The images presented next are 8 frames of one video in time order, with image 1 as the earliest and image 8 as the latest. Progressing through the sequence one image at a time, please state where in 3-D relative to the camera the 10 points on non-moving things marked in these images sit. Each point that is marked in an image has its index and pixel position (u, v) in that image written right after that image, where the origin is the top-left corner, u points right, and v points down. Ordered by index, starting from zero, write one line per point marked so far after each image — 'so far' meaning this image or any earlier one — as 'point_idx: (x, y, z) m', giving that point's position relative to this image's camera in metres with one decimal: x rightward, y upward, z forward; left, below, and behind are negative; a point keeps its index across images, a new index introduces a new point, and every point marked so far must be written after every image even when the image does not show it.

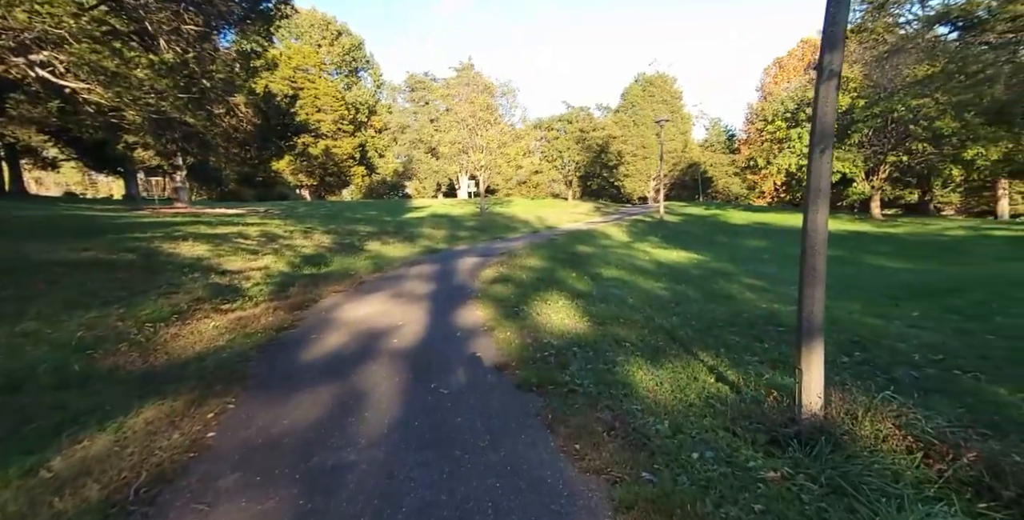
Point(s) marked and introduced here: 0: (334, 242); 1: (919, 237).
0: (-5.8, +0.5, +15.2) m
1: (+14.9, +0.7, +16.9) m
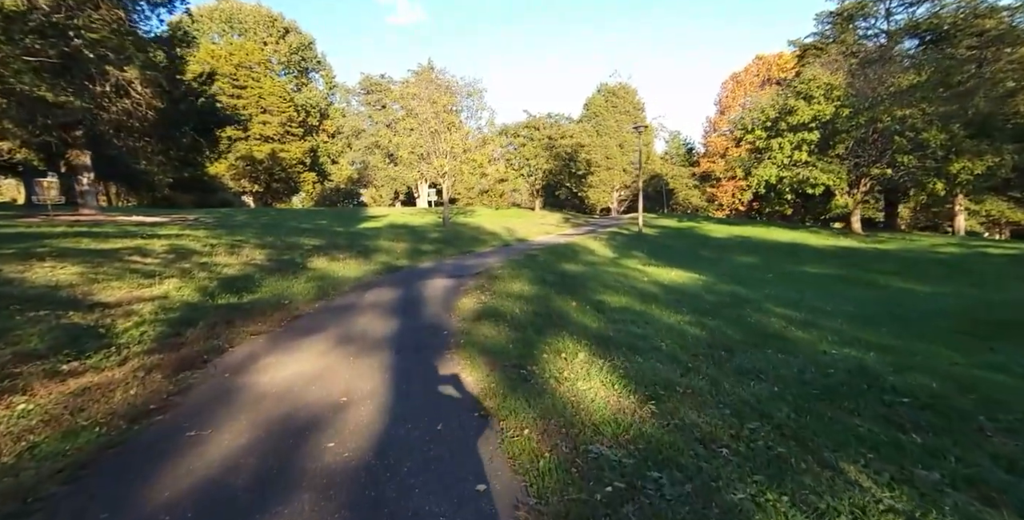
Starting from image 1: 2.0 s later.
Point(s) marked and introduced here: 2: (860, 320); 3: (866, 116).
0: (-6.6, 0.0, +12.5) m
1: (+13.9, +0.1, +16.0) m
2: (+5.6, -1.0, +7.5) m
3: (+15.9, +6.3, +20.3) m
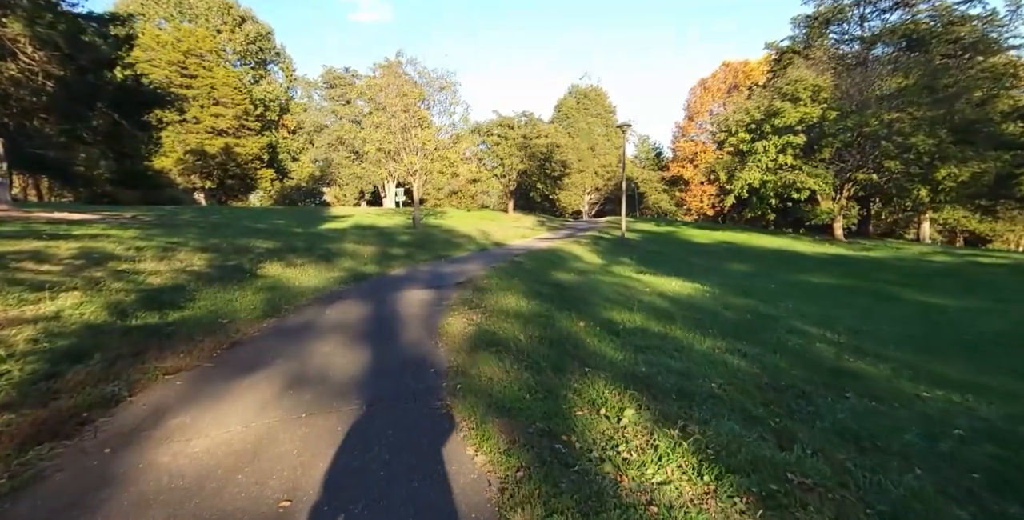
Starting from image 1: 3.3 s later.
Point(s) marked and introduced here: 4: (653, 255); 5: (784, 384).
0: (-6.9, -0.2, +10.6) m
1: (+13.2, -0.2, +15.6) m
2: (+5.5, -1.2, +6.4) m
3: (+14.9, +6.0, +20.0) m
4: (+5.5, +0.2, +18.3) m
5: (+2.7, -1.2, +4.6) m
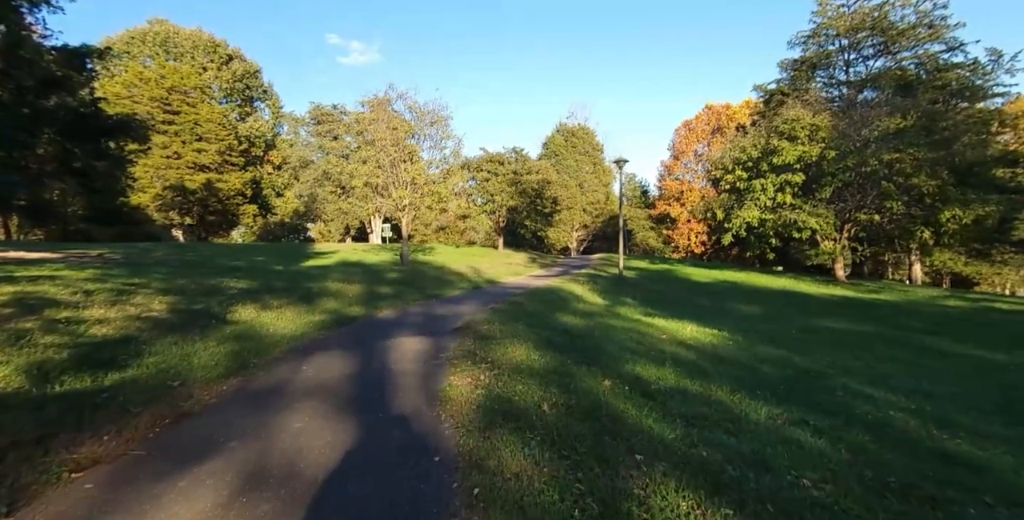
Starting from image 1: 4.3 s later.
0: (-6.9, -1.0, +9.4) m
1: (+13.1, -1.5, +14.9) m
2: (+5.7, -1.7, +5.5) m
3: (+14.7, +4.3, +19.8) m
4: (+5.3, -1.3, +17.4) m
5: (+2.9, -1.6, +3.5) m
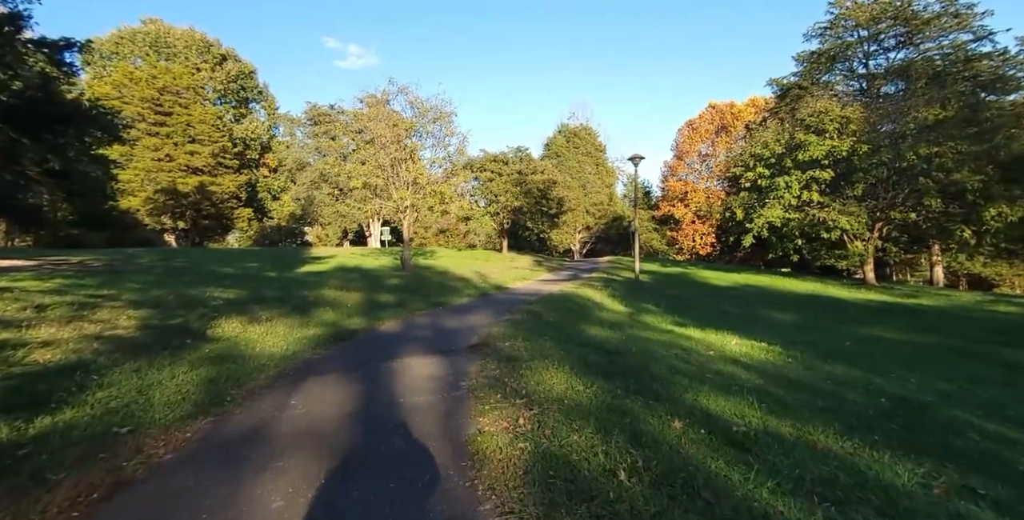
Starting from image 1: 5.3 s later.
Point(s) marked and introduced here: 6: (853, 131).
0: (-6.5, -1.2, +8.1) m
1: (+13.5, -1.6, +13.7) m
2: (+6.1, -1.8, +4.2) m
3: (+15.0, +4.2, +18.6) m
4: (+5.7, -1.4, +16.1) m
5: (+3.3, -1.7, +2.3) m
6: (+15.0, +5.8, +20.2) m
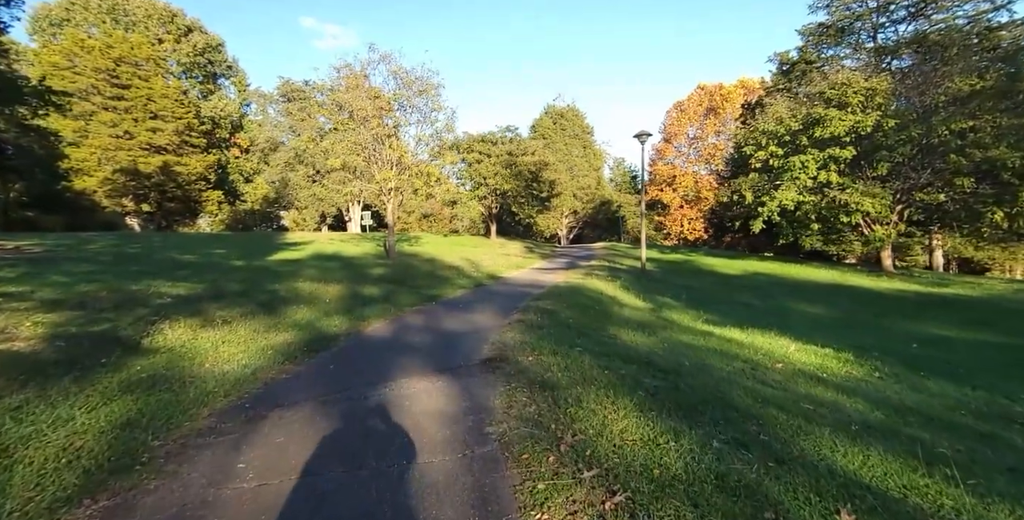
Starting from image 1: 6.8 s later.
0: (-6.1, -1.1, +6.1) m
1: (+13.6, -1.2, +12.5) m
2: (+6.6, -1.8, +2.8) m
3: (+14.9, +4.7, +17.3) m
4: (+5.7, -1.0, +14.7) m
5: (+3.9, -1.8, +0.7) m
6: (+14.8, +6.3, +18.9) m
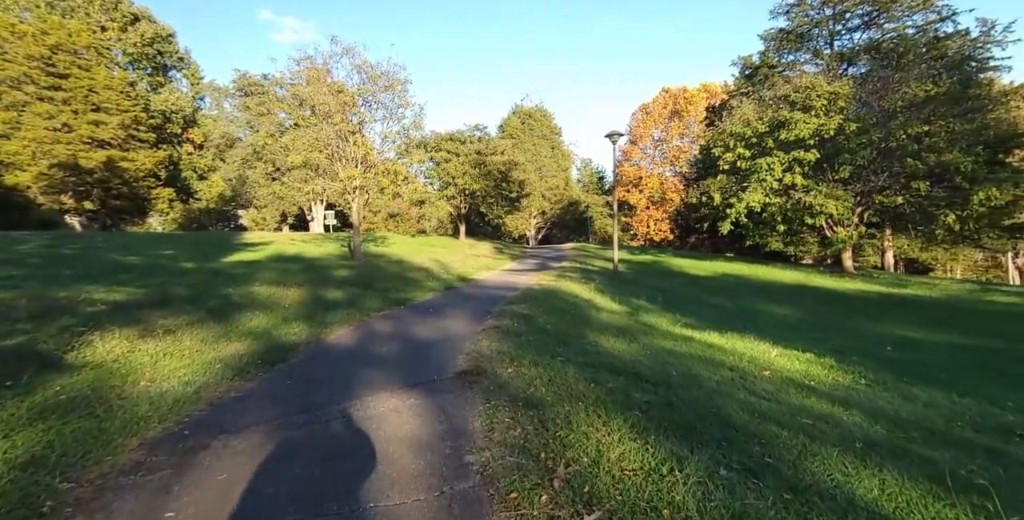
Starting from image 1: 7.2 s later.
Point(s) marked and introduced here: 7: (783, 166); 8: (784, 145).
0: (-6.4, -1.1, +5.2) m
1: (+12.9, -1.3, +13.0) m
2: (+6.6, -1.8, +2.8) m
3: (+13.8, +4.7, +17.8) m
4: (+4.9, -1.1, +14.6) m
5: (+4.0, -1.8, +0.5) m
6: (+13.6, +6.3, +19.4) m
7: (+11.1, +3.8, +19.2) m
8: (+11.2, +4.6, +19.4) m
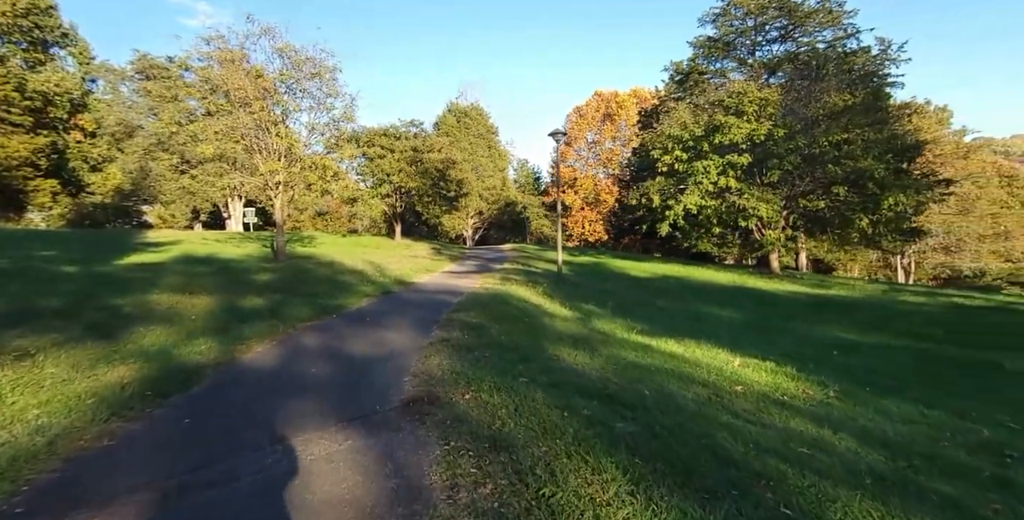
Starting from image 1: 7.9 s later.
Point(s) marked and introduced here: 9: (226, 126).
0: (-6.7, -1.3, +3.5) m
1: (+11.3, -1.3, +13.8) m
2: (+6.5, -1.9, +2.9) m
3: (+11.6, +4.6, +18.8) m
4: (+3.2, -1.1, +14.3) m
5: (+4.2, -1.9, +0.3) m
6: (+11.1, +6.2, +20.3) m
7: (+8.7, +3.7, +19.8) m
8: (+8.7, +4.6, +20.0) m
9: (-11.3, +5.3, +18.4) m
